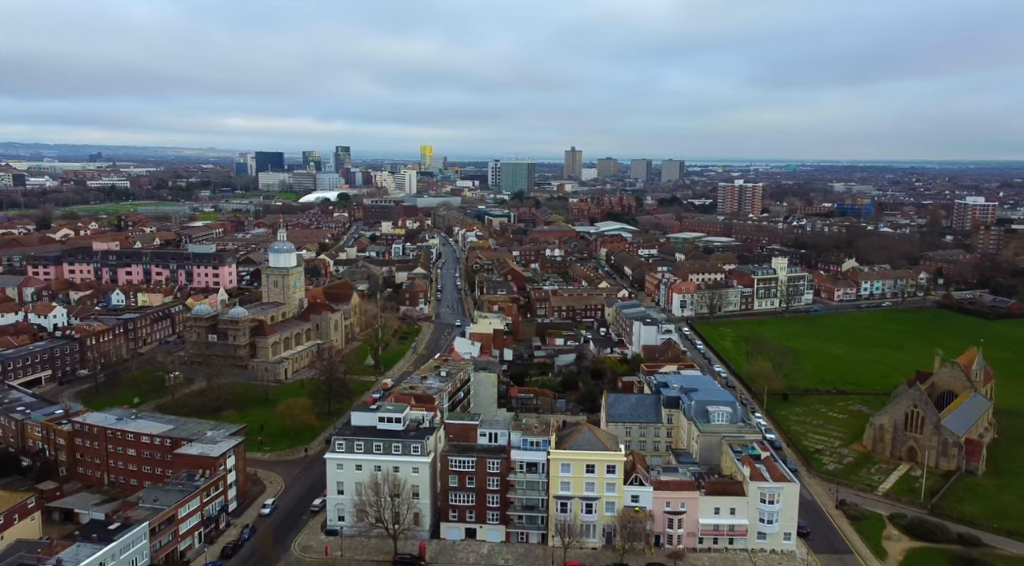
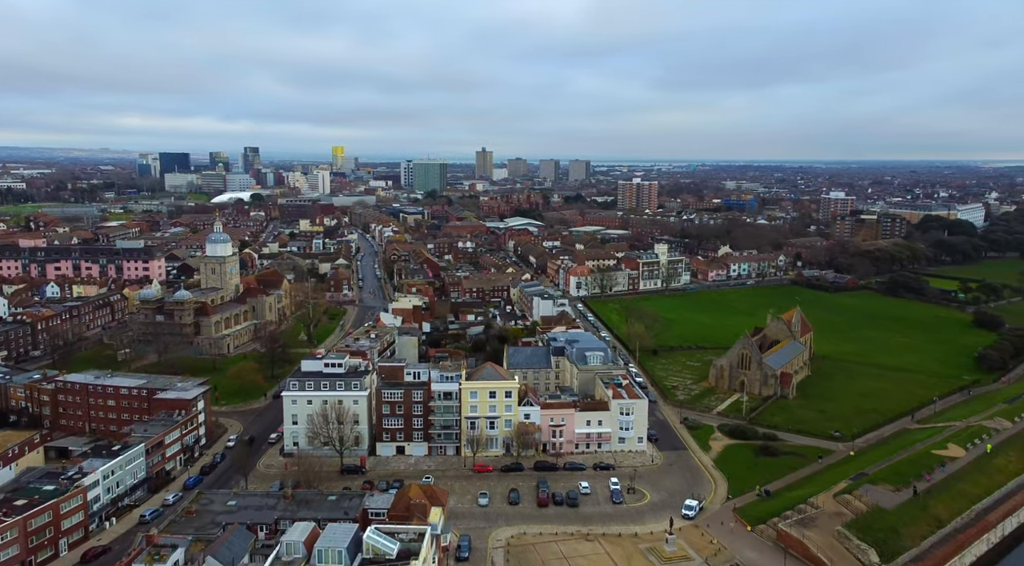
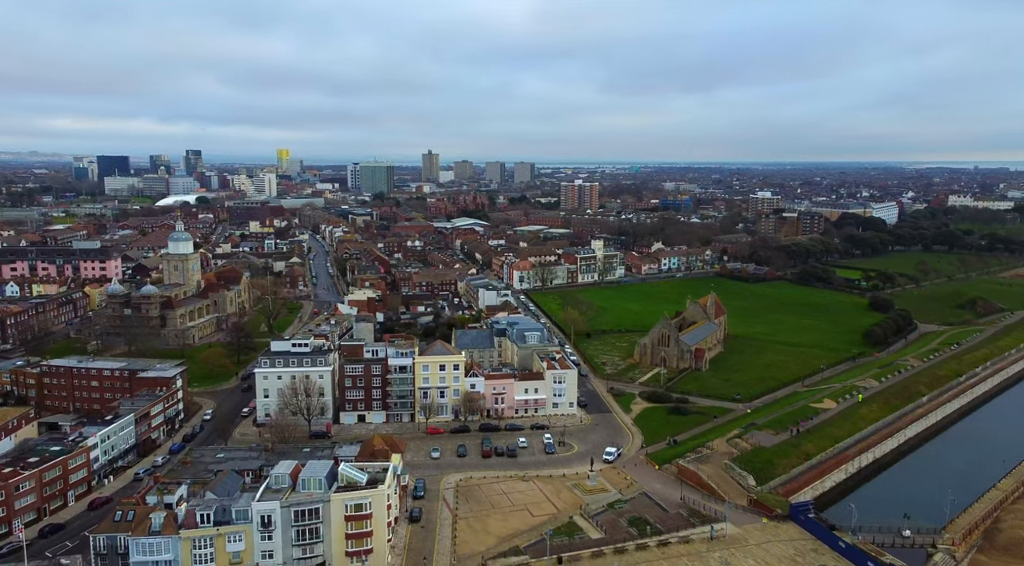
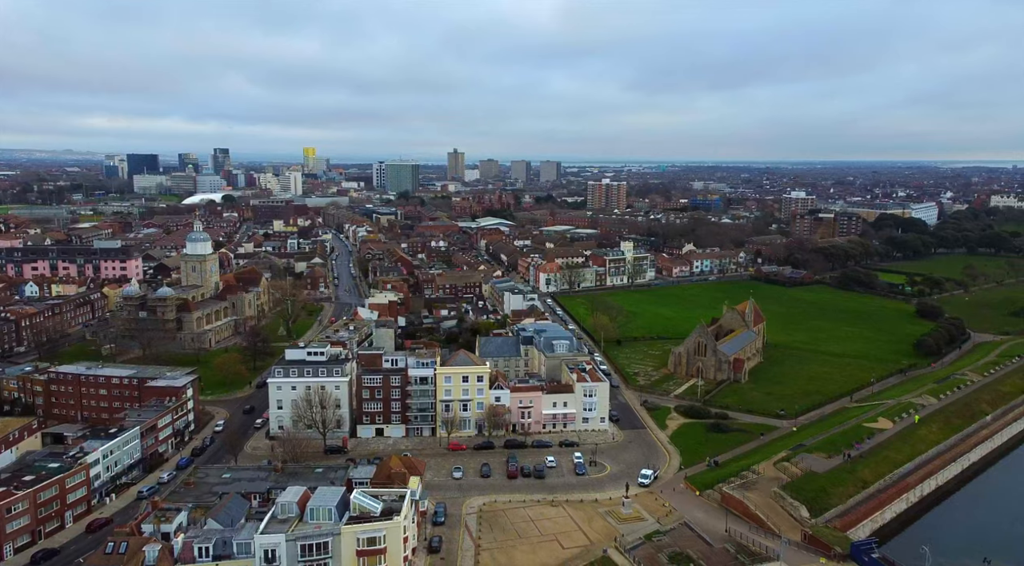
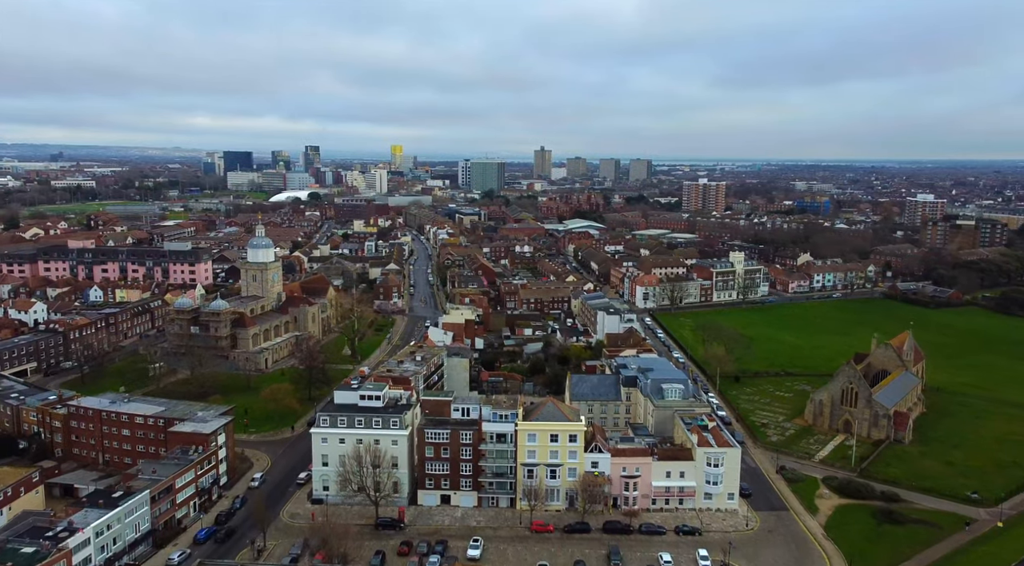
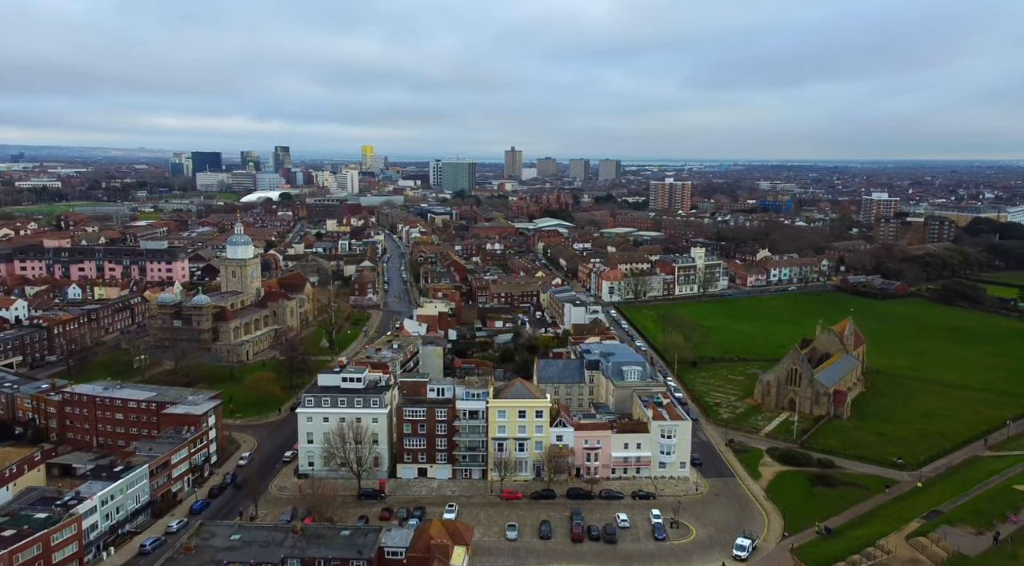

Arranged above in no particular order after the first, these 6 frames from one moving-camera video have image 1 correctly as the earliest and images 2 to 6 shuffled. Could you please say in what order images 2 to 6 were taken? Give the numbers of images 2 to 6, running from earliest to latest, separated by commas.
5, 6, 2, 4, 3
